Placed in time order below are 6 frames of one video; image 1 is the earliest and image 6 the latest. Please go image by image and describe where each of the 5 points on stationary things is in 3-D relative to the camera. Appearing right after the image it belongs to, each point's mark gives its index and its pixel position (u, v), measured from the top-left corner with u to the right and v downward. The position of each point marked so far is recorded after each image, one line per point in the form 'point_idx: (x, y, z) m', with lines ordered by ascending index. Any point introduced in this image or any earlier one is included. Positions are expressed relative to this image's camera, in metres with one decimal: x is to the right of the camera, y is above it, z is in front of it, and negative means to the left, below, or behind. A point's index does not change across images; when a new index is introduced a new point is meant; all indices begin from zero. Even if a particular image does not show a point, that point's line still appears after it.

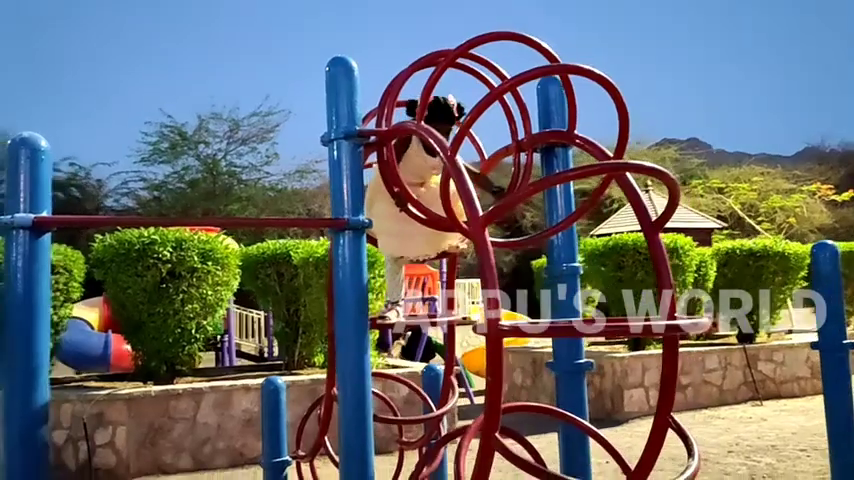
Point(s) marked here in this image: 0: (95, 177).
0: (-7.4, +1.4, +19.4) m
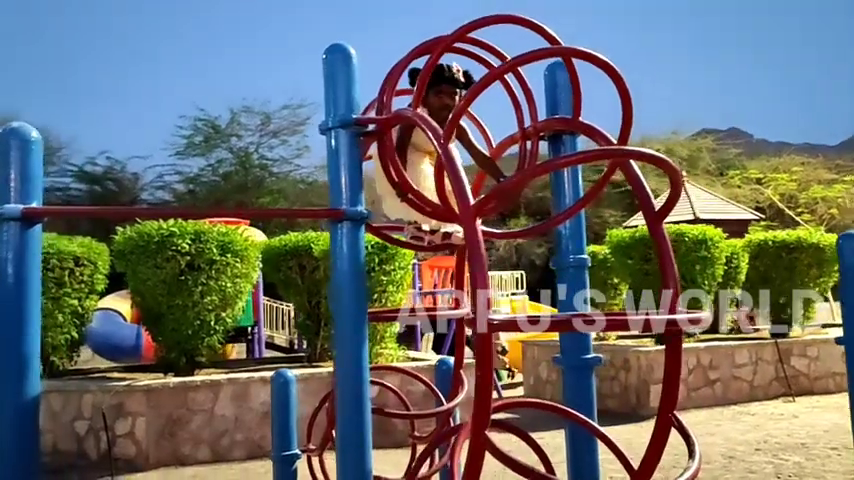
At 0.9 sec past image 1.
0: (-6.7, +1.6, +19.6) m
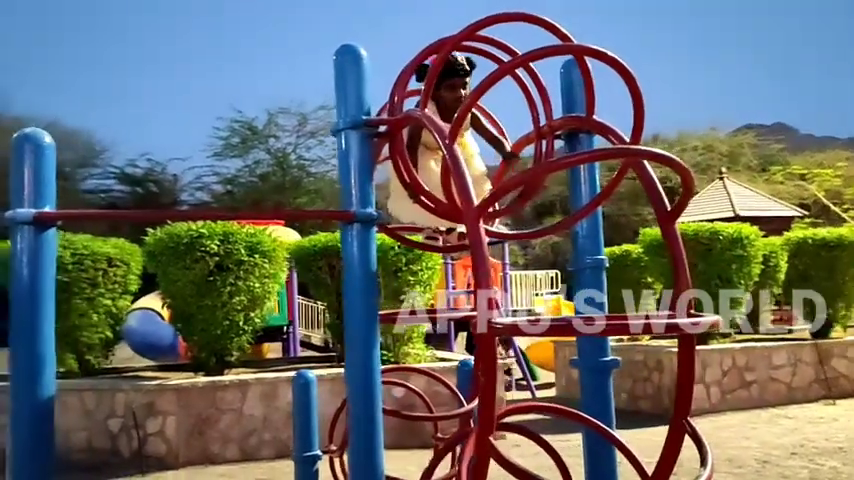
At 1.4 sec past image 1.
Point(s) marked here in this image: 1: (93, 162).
0: (-5.9, +1.6, +19.9) m
1: (-7.1, +1.7, +18.4) m
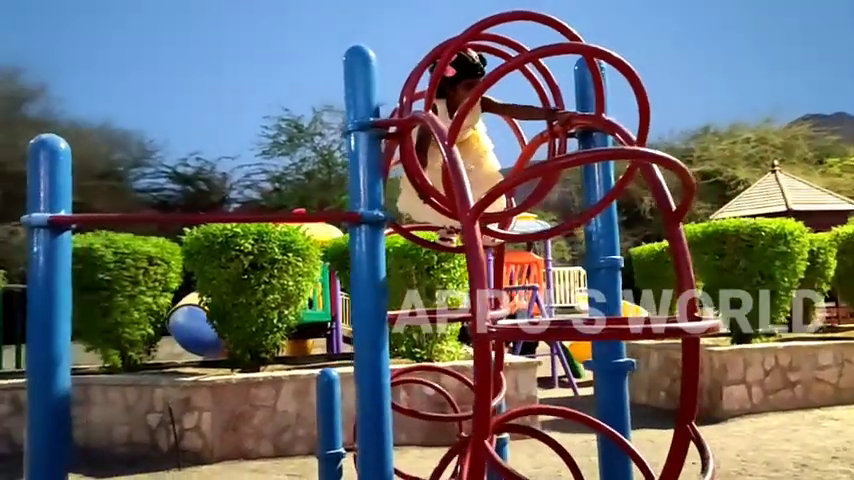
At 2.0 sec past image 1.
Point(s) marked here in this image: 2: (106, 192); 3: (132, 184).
0: (-5.0, +1.6, +20.3) m
1: (-6.2, +1.7, +18.8) m
2: (-6.6, +1.0, +17.5) m
3: (-6.4, +1.2, +18.4) m
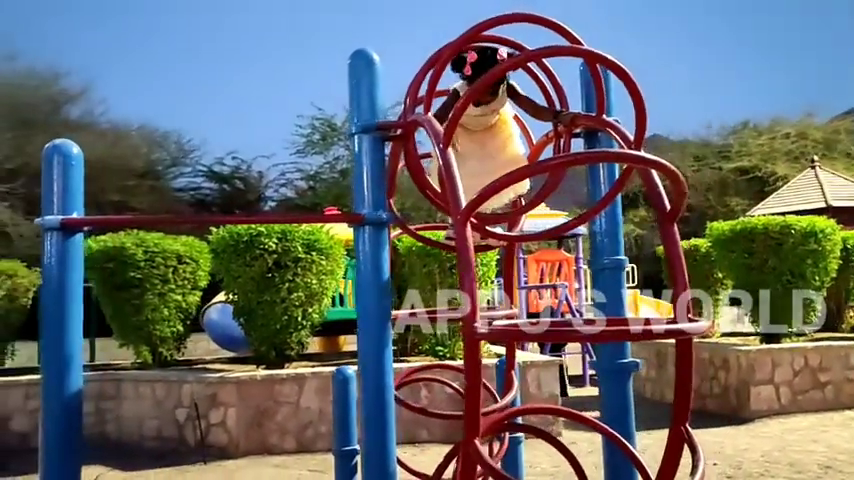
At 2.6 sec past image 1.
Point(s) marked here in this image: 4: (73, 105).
0: (-4.2, +1.7, +20.6) m
1: (-5.6, +1.8, +19.2) m
2: (-6.0, +1.0, +17.9) m
3: (-5.7, +1.3, +18.7) m
4: (-7.3, +2.8, +17.7) m
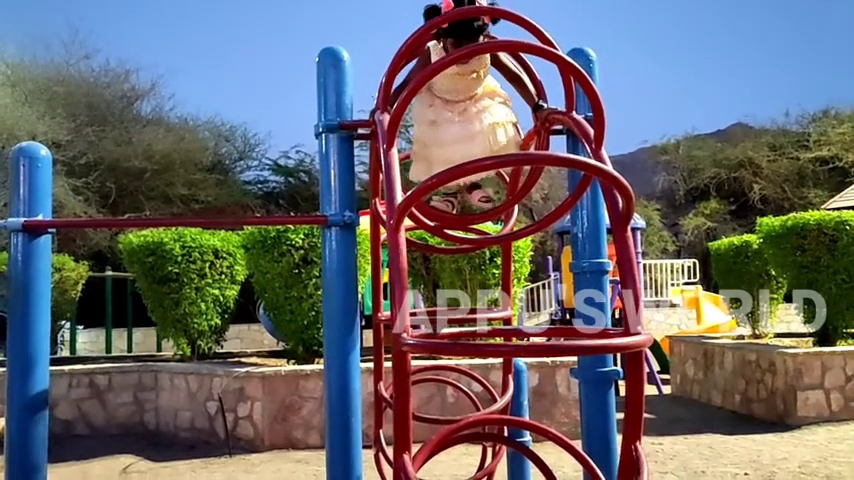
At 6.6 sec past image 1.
0: (-2.9, +1.8, +20.8) m
1: (-4.4, +1.9, +19.5) m
2: (-4.9, +1.2, +18.3) m
3: (-4.6, +1.4, +19.1) m
4: (-6.2, +3.0, +18.3) m
